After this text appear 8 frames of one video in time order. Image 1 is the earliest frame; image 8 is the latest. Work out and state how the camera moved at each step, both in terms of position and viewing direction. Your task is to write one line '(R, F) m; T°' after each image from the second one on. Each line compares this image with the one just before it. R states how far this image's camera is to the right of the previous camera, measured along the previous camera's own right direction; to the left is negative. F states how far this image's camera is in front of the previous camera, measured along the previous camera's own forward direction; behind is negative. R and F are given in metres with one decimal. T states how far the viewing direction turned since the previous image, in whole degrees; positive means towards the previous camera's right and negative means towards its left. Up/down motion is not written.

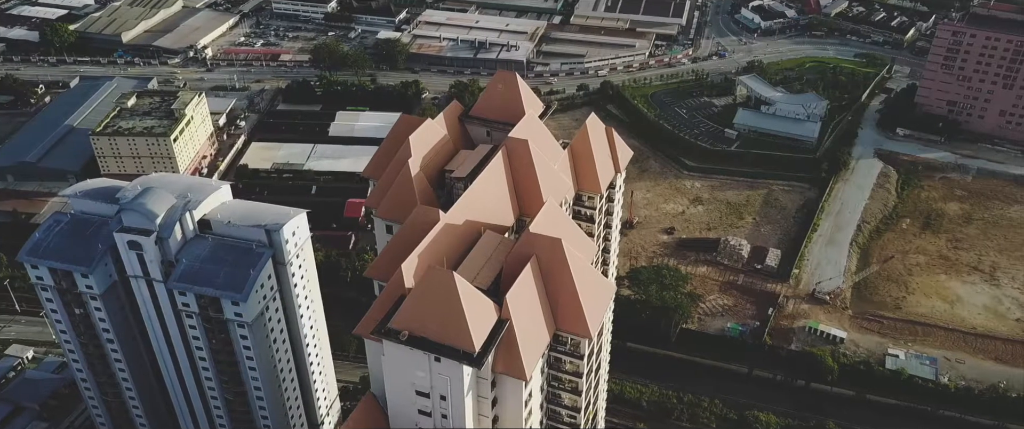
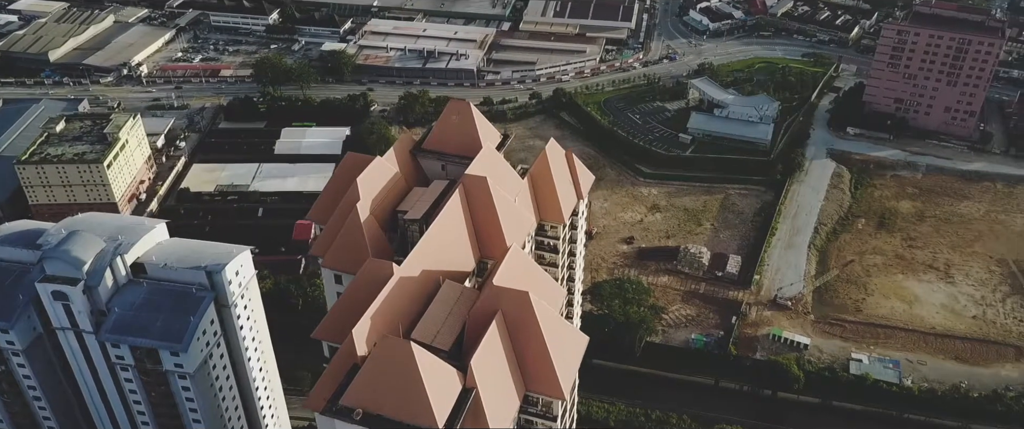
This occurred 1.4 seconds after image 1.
(-0.5, +1.9) m; +3°
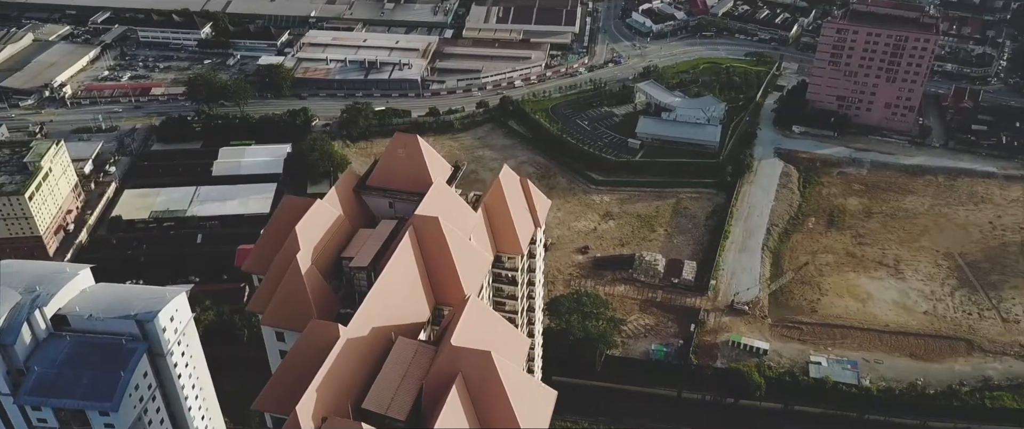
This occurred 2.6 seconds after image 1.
(-0.5, +1.8) m; +4°
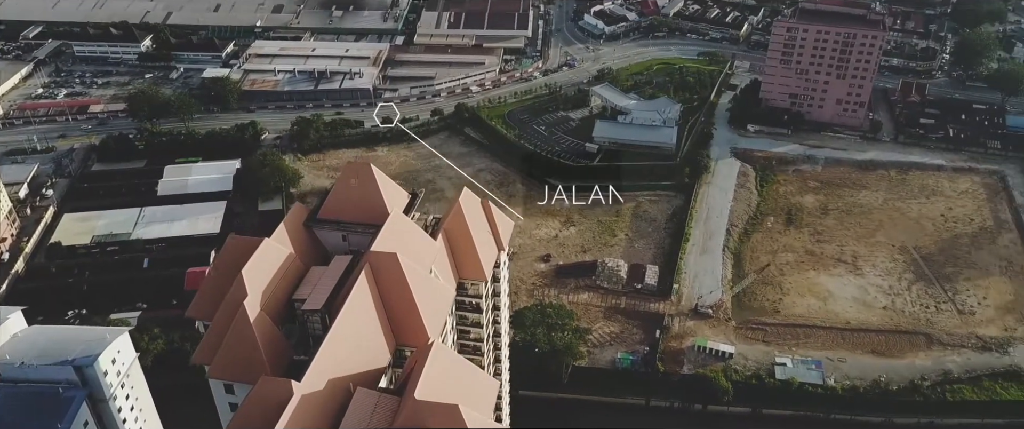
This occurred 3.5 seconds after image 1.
(-0.4, +1.3) m; +3°
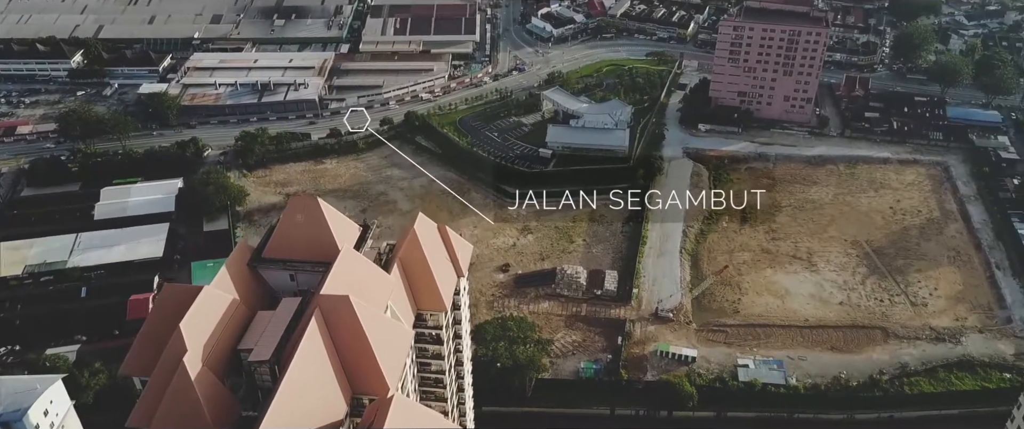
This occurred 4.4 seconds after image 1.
(-0.4, +1.3) m; +3°
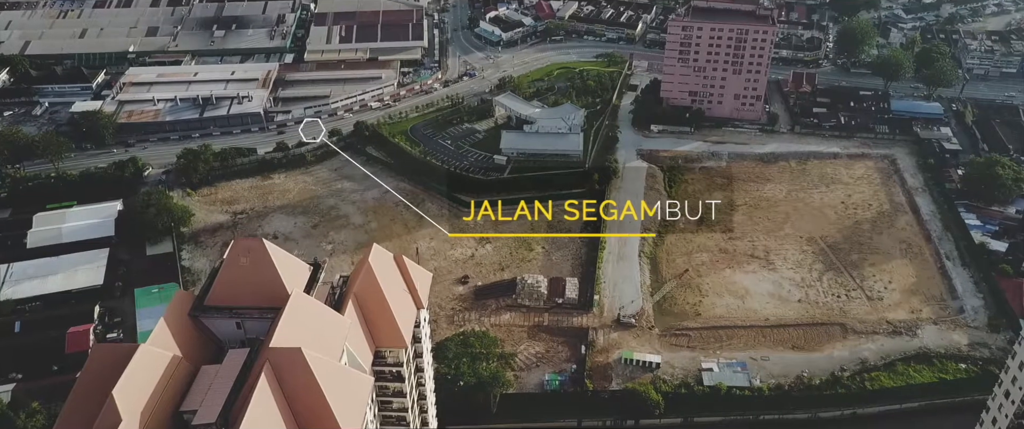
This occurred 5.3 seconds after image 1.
(-0.4, +1.4) m; +3°
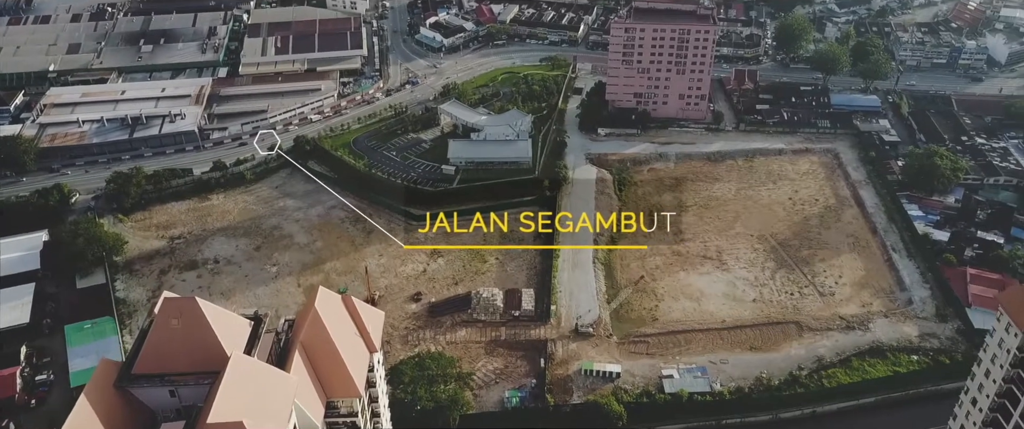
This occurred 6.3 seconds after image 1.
(-0.4, +1.7) m; +4°
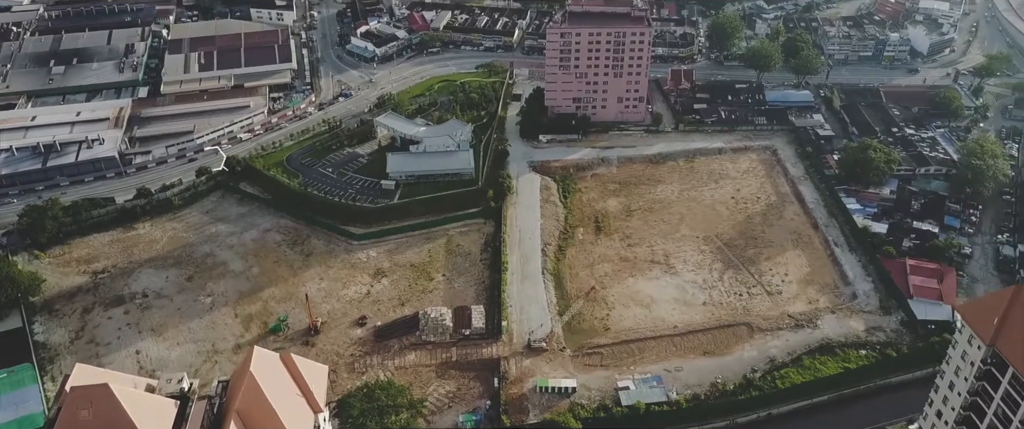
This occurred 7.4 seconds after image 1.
(-0.4, +2.0) m; +4°
